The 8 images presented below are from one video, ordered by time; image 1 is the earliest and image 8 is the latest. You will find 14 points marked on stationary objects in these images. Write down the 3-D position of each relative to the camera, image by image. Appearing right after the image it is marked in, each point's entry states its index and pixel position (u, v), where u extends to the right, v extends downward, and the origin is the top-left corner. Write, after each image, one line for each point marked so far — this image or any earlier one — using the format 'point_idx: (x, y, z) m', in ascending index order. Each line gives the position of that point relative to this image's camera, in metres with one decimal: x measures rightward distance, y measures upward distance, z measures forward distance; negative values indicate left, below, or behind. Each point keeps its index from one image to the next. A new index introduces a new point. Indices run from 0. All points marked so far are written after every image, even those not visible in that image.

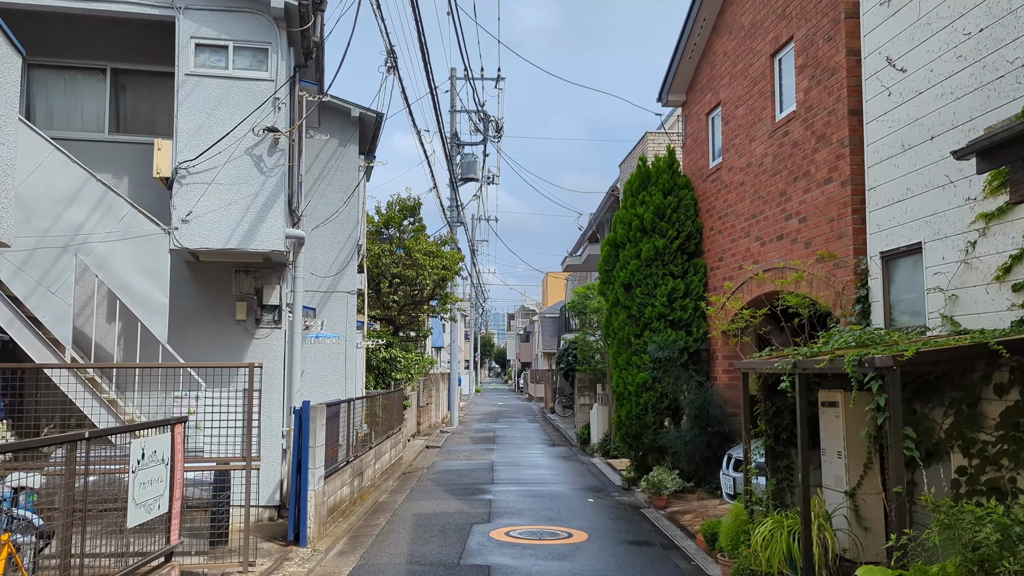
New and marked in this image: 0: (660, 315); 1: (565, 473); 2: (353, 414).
0: (+1.6, -0.3, +10.8) m
1: (+0.7, -2.4, +13.5) m
2: (-1.7, -1.4, +11.0) m
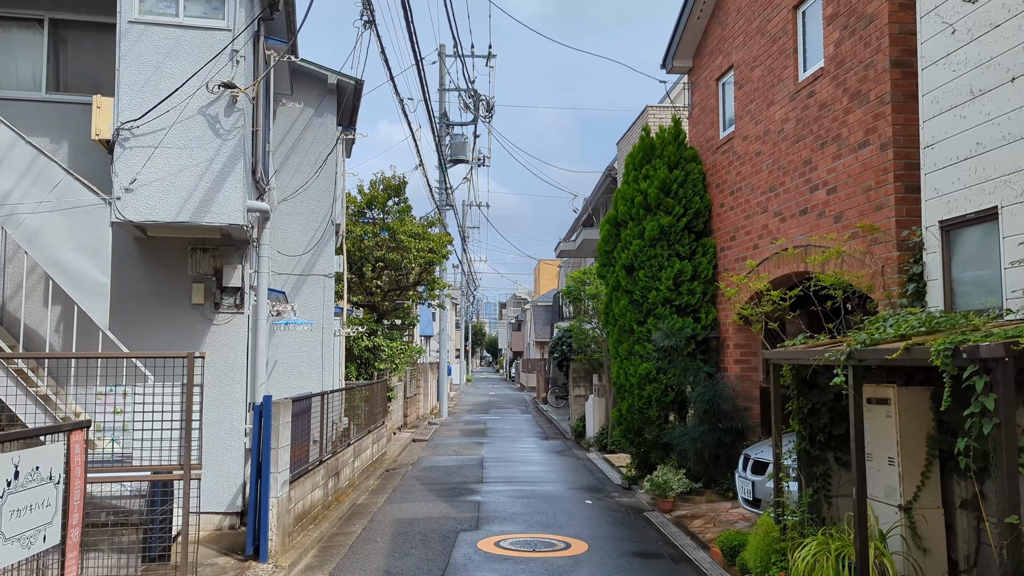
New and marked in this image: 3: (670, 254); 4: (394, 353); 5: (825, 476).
0: (+1.5, -0.1, +9.8) m
1: (+0.6, -2.2, +12.5) m
2: (-1.8, -1.2, +10.0) m
3: (+1.5, +0.3, +9.9) m
4: (-1.8, -1.0, +15.2) m
5: (+1.6, -1.0, +5.4) m
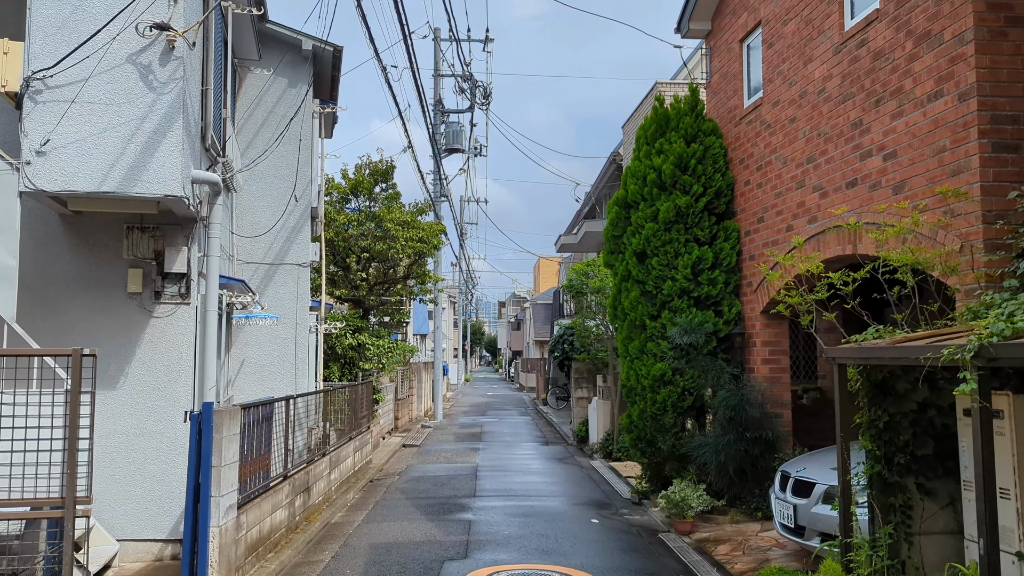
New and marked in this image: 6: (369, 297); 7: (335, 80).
0: (+1.4, 0.0, +8.6) m
1: (+0.6, -2.1, +11.3) m
2: (-1.9, -1.1, +8.8) m
3: (+1.5, +0.4, +8.7) m
4: (-1.8, -0.9, +14.0) m
5: (+1.6, -0.9, +4.2) m
6: (-2.0, -0.1, +14.3) m
7: (-1.9, +2.3, +11.1) m
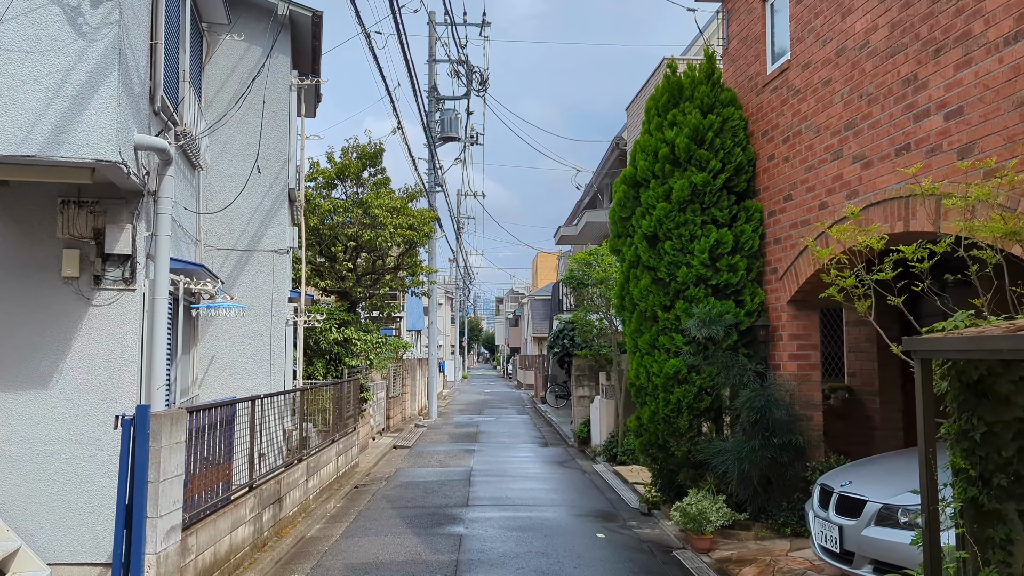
0: (+1.4, +0.1, +7.7) m
1: (+0.5, -2.0, +10.4) m
2: (-1.9, -1.0, +7.9) m
3: (+1.5, +0.5, +7.8) m
4: (-1.8, -0.7, +13.1) m
5: (+1.6, -0.8, +3.3) m
6: (-2.0, 0.0, +13.4) m
7: (-2.0, +2.4, +10.2) m
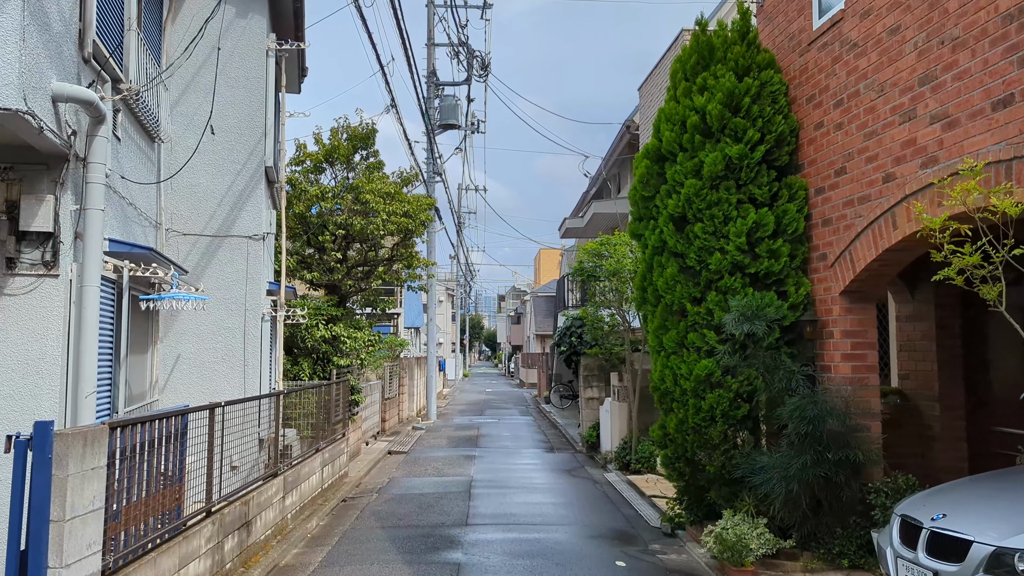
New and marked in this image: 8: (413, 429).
0: (+1.4, +0.1, +6.7) m
1: (+0.6, -2.0, +9.4) m
2: (-1.8, -0.9, +6.9) m
3: (+1.5, +0.6, +6.7) m
4: (-1.8, -0.7, +12.1) m
5: (+1.6, -0.8, +2.2) m
6: (-2.0, +0.1, +12.4) m
7: (-1.9, +2.4, +9.2) m
8: (-1.8, -2.5, +18.2) m
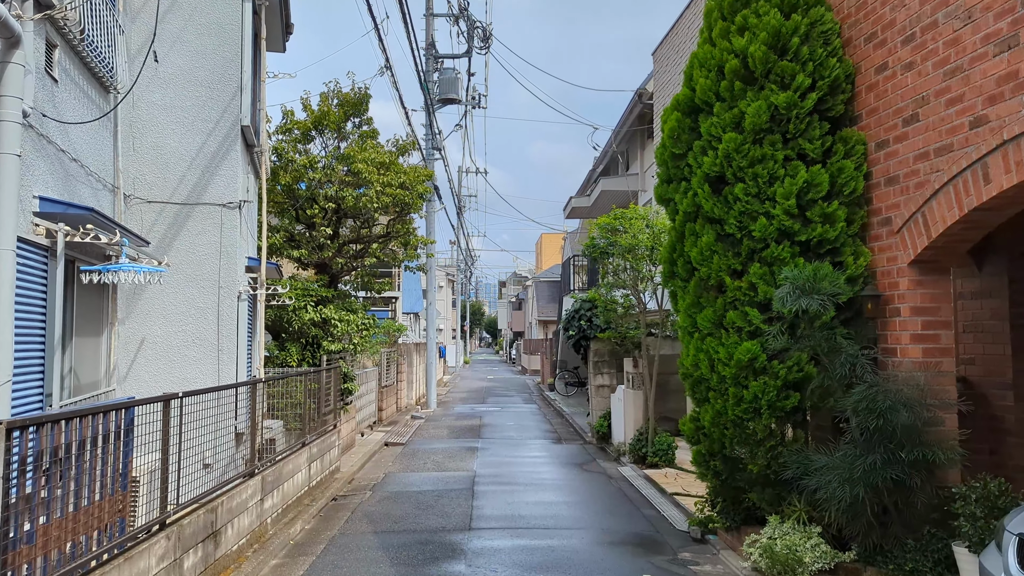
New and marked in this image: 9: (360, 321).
0: (+1.5, +0.3, +5.7) m
1: (+0.6, -1.8, +8.5) m
2: (-1.8, -0.8, +6.0) m
3: (+1.6, +0.7, +5.8) m
4: (-1.7, -0.4, +11.1) m
5: (+1.7, -0.7, +1.3) m
6: (-1.9, +0.3, +11.4) m
7: (-1.9, +2.6, +8.2) m
8: (-1.7, -2.2, +17.3) m
9: (-1.7, -0.4, +11.4) m
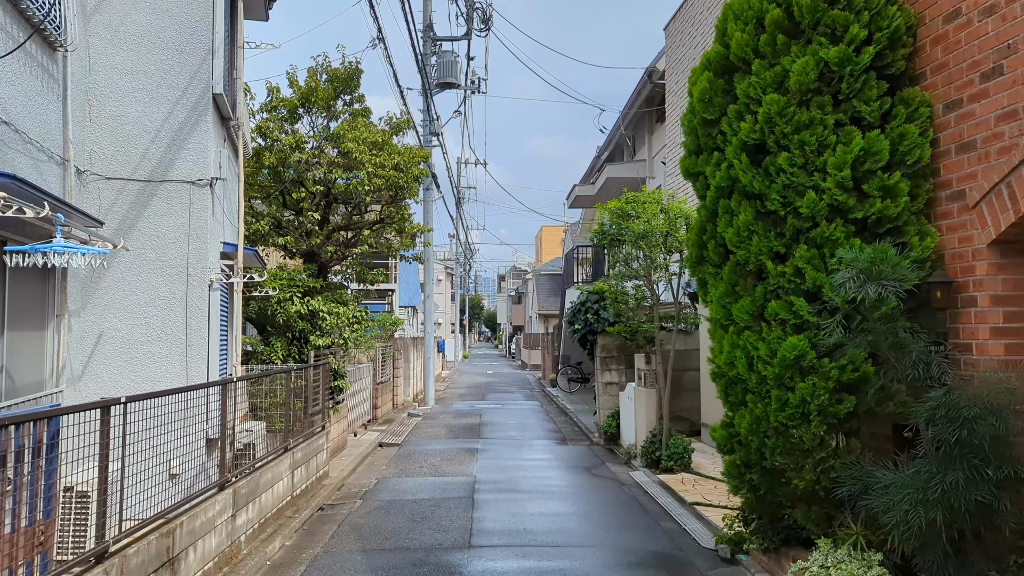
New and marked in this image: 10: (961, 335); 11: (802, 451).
0: (+1.5, +0.4, +4.9) m
1: (+0.7, -1.7, +7.7) m
2: (-1.8, -0.7, +5.2) m
3: (+1.6, +0.8, +4.9) m
4: (-1.7, -0.3, +10.3) m
5: (+1.7, -0.6, +0.5) m
6: (-1.9, +0.4, +10.6) m
7: (-1.8, +2.7, +7.4) m
8: (-1.7, -2.1, +16.5) m
9: (-1.7, -0.3, +10.6) m
10: (+2.0, -0.2, +4.7) m
11: (+1.4, -0.8, +4.9) m
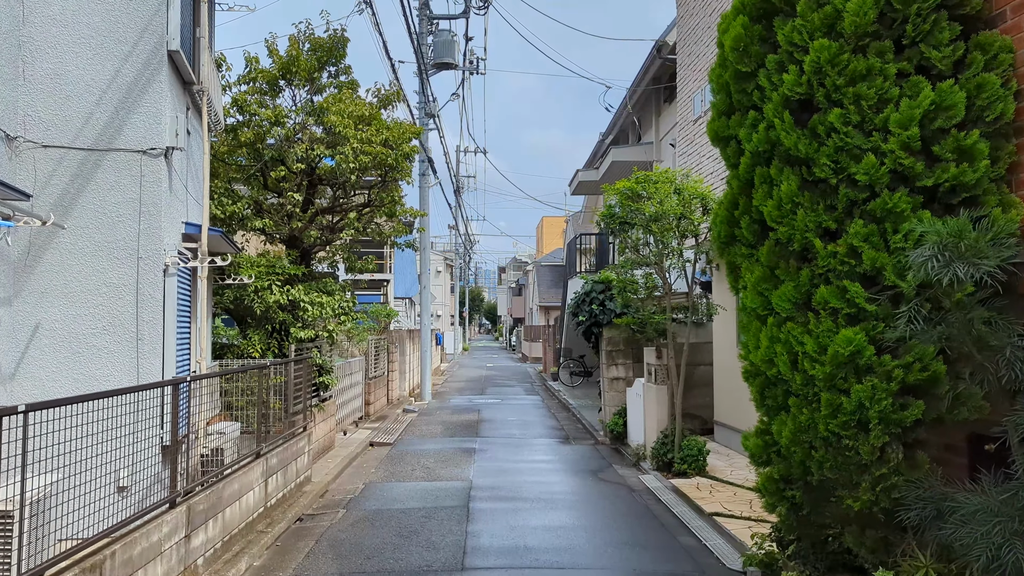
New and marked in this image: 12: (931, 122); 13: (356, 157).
0: (+1.5, +0.5, +4.1) m
1: (+0.7, -1.6, +6.9) m
2: (-1.8, -0.6, +4.3) m
3: (+1.6, +0.9, +4.1) m
4: (-1.7, -0.2, +9.5) m
5: (+1.7, -0.6, -0.3) m
6: (-1.9, +0.5, +9.8) m
7: (-1.8, +2.8, +6.5) m
8: (-1.7, -1.9, +15.7) m
9: (-1.7, -0.1, +9.8) m
10: (+2.0, -0.1, +3.9) m
11: (+1.4, -0.7, +4.1) m
12: (+1.7, +0.7, +4.0) m
13: (-1.4, +1.2, +9.3) m
